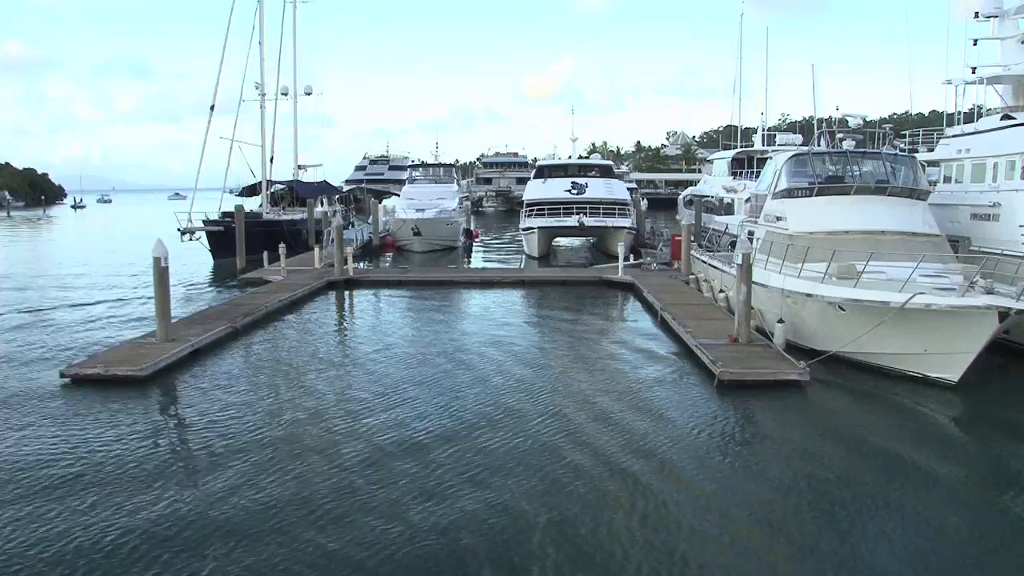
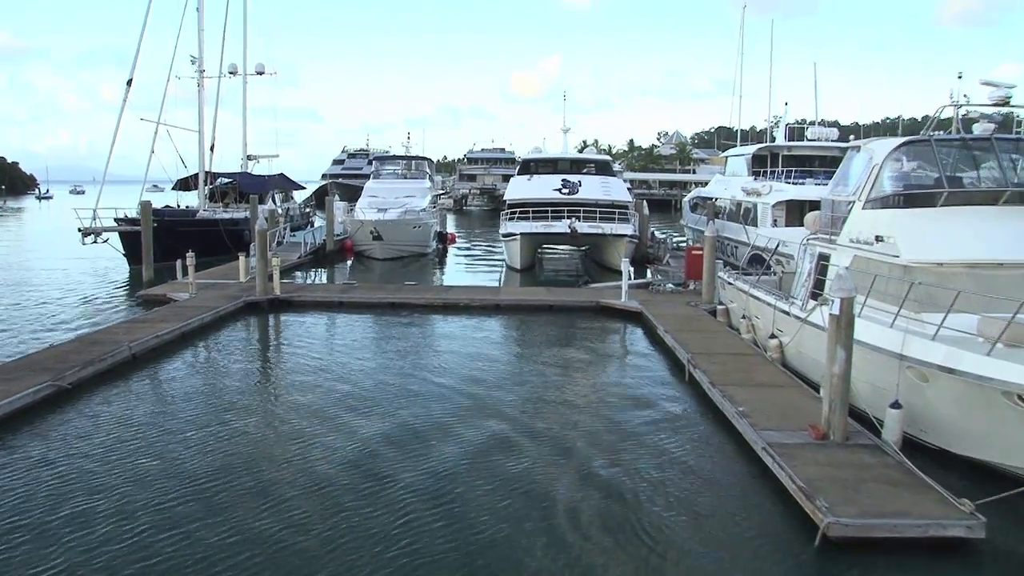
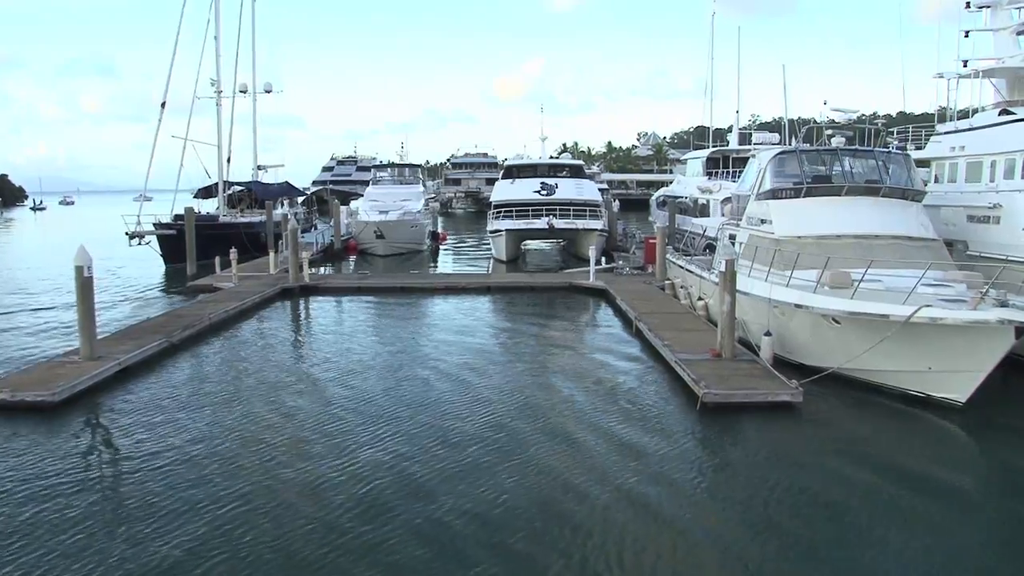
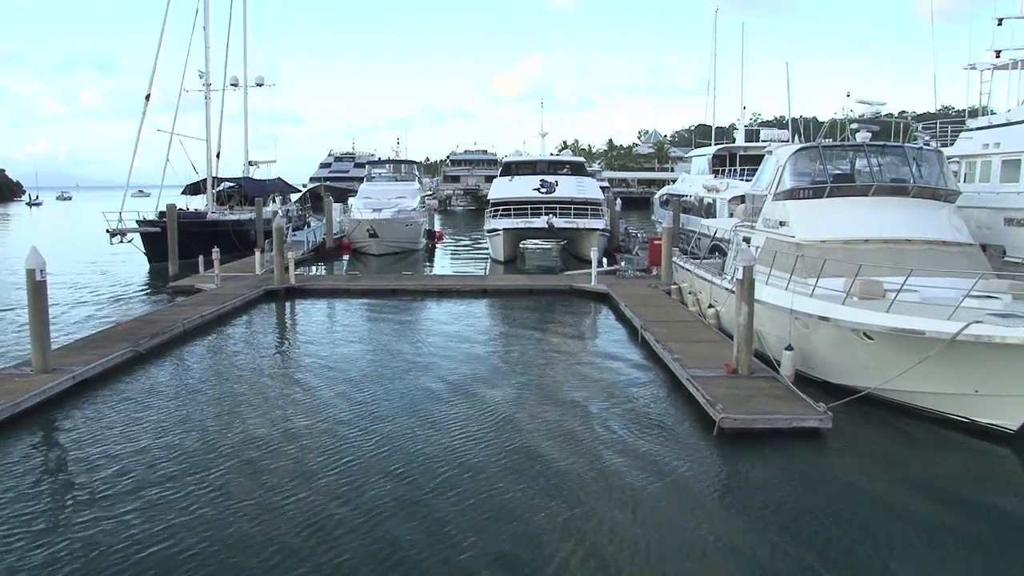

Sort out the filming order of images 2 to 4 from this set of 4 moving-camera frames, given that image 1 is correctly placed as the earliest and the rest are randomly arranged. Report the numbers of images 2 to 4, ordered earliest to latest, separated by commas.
3, 4, 2
